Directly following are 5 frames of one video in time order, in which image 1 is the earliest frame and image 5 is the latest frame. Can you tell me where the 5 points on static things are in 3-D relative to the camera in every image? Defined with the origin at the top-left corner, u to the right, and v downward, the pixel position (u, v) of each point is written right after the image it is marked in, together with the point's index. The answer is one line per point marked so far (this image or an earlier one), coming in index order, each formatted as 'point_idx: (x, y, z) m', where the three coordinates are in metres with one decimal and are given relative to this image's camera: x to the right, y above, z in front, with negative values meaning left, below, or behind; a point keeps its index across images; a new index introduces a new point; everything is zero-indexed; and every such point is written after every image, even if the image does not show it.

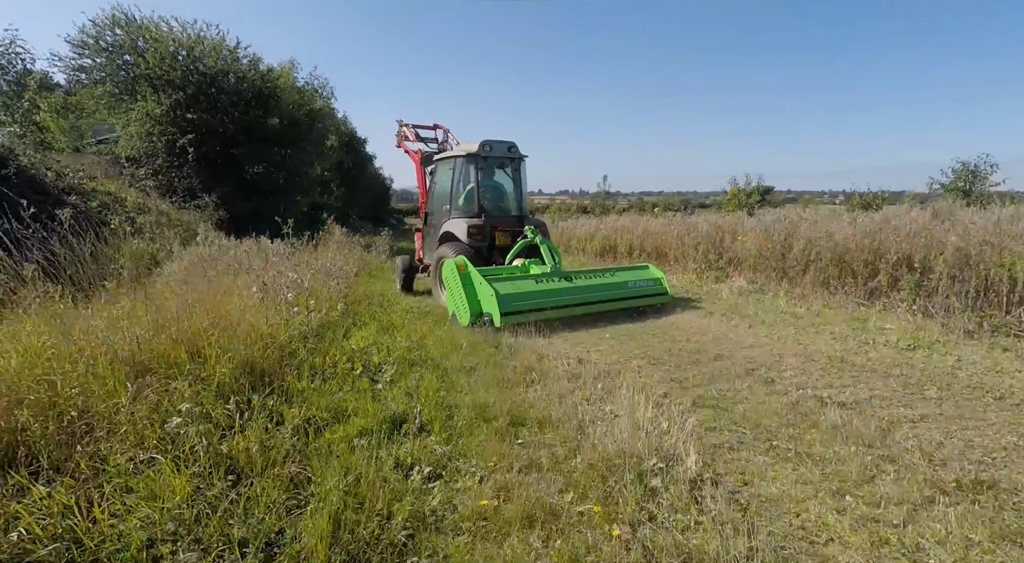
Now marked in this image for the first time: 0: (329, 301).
0: (-2.0, -0.2, +6.6) m
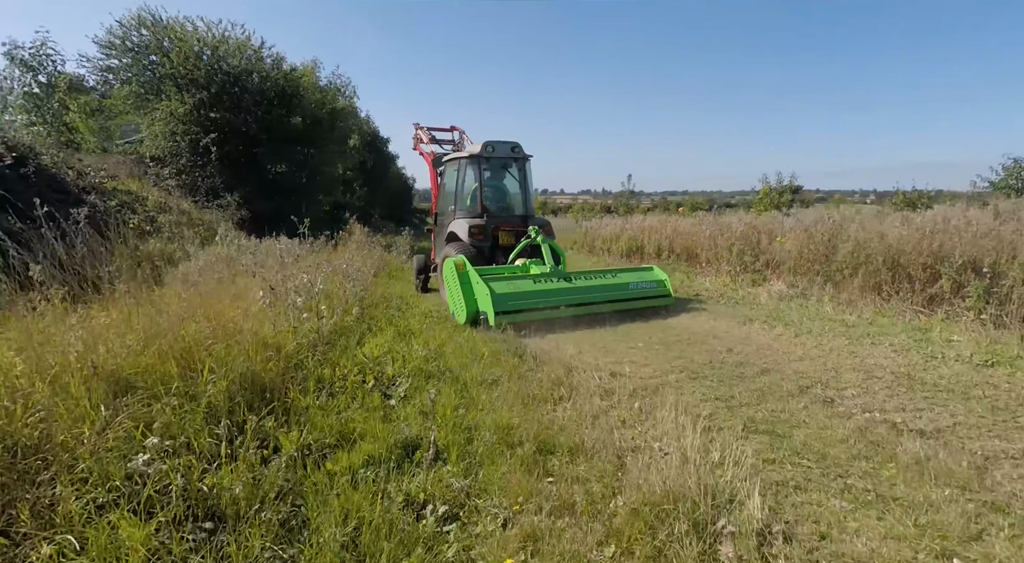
0: (-1.8, -0.3, +6.3) m
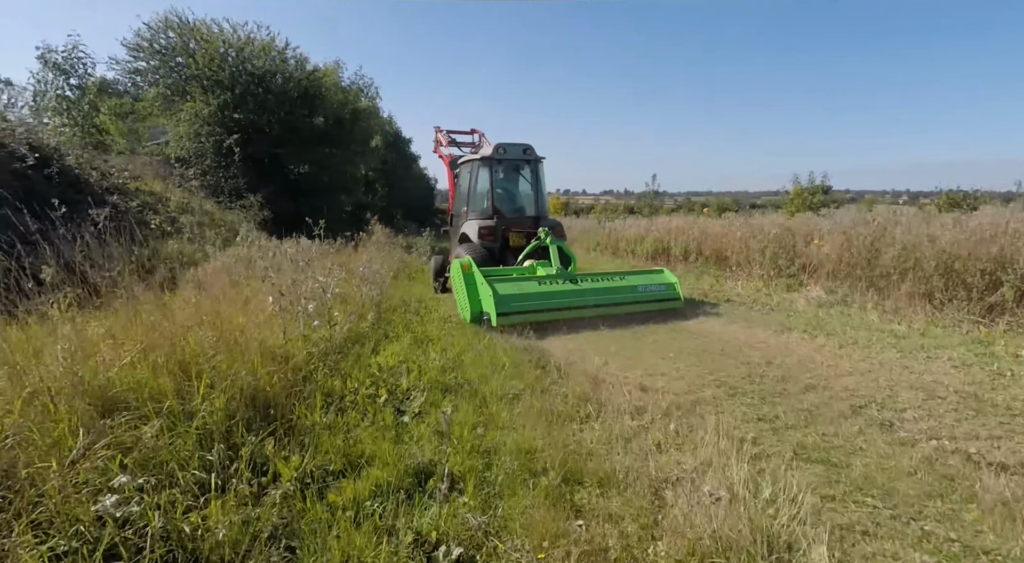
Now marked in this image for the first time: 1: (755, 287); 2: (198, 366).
0: (-1.5, -0.3, +6.1) m
1: (+3.7, -0.1, +9.2) m
2: (-1.6, -0.4, +3.1) m
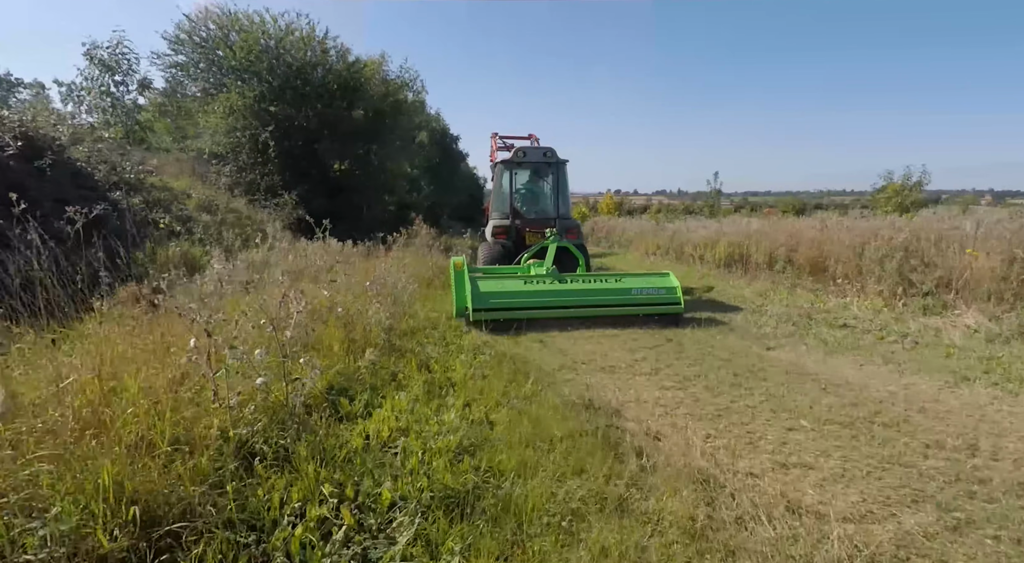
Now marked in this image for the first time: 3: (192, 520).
0: (-1.1, -0.4, +4.5) m
1: (+4.3, -0.3, +7.2) m
2: (-1.4, -0.6, +1.6) m
3: (-1.0, -0.8, +1.9) m
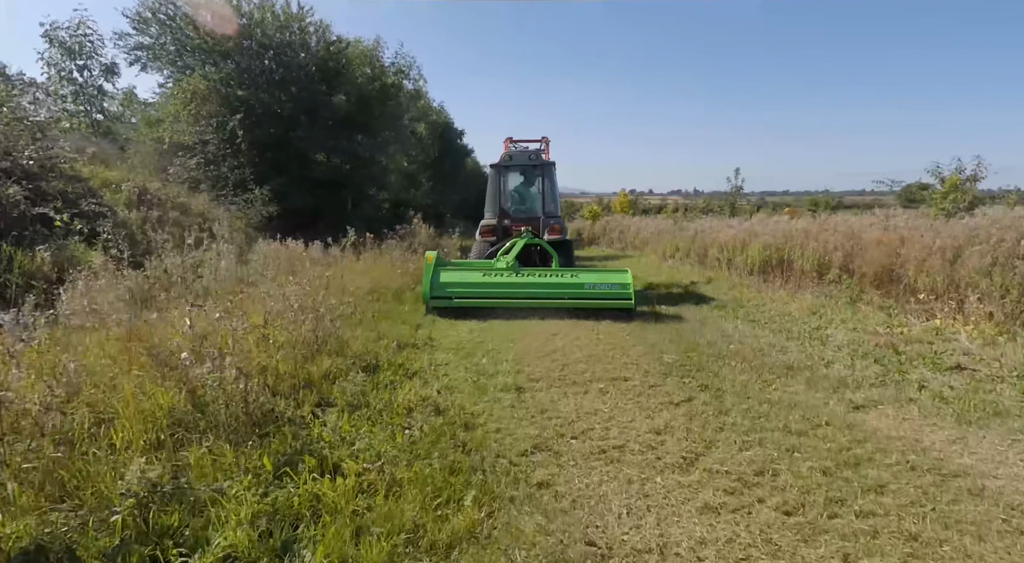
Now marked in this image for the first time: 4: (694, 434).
0: (-1.5, -0.6, +2.5) m
1: (+4.1, -0.5, +5.1) m
2: (-1.8, -0.7, -0.4) m
3: (-1.4, -0.9, -0.1) m
4: (+1.1, -0.9, +3.5) m
